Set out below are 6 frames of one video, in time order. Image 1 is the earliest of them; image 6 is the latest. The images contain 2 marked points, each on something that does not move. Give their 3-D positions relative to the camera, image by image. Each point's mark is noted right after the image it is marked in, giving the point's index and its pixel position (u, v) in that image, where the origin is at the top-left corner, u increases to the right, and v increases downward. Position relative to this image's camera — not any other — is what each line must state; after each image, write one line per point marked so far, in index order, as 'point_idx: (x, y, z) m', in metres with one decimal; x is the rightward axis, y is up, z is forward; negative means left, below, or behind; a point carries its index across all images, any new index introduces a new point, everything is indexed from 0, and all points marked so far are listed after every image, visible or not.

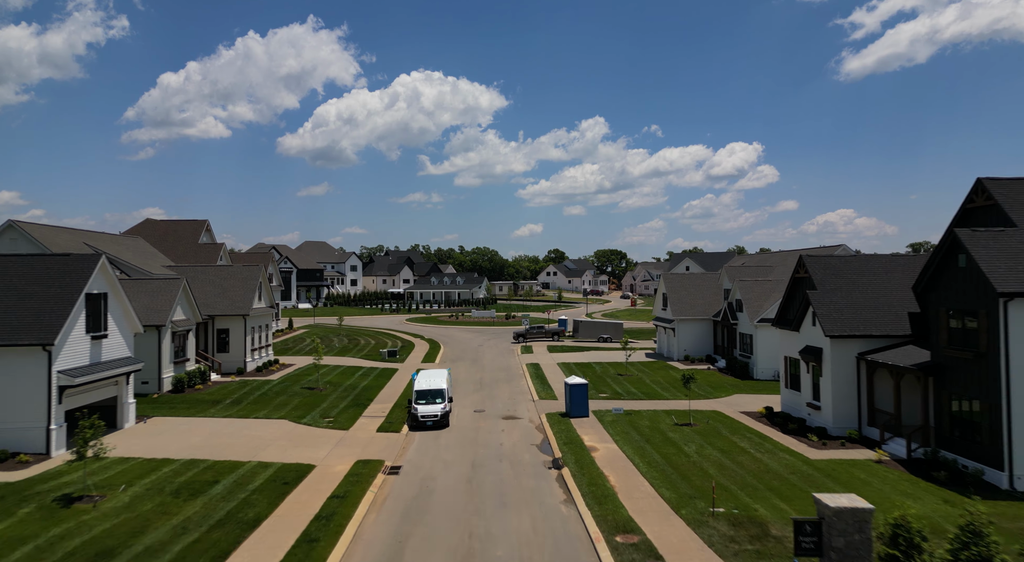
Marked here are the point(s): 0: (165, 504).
0: (-9.7, -6.2, +17.3) m
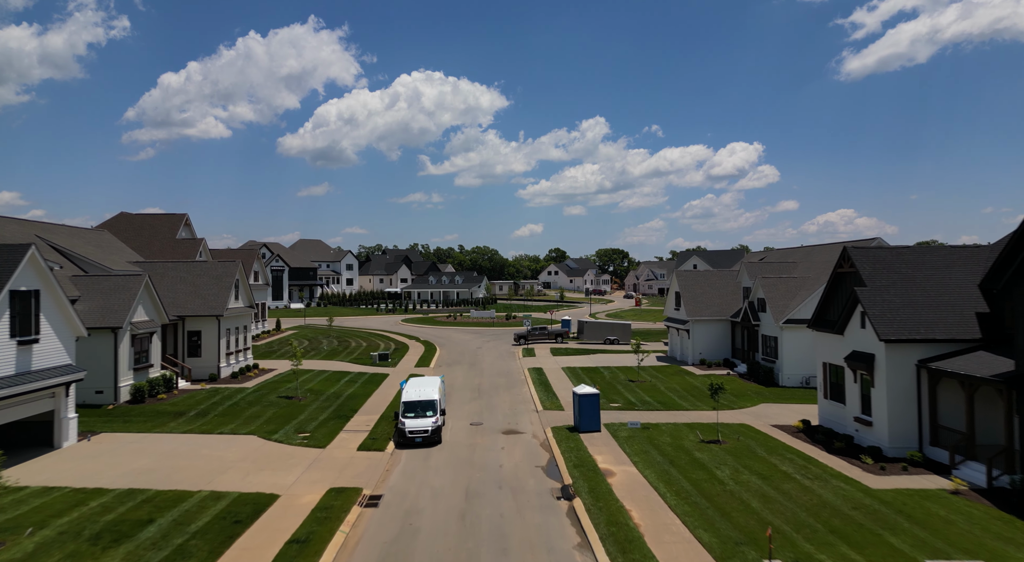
0: (-9.6, -6.0, +13.8) m
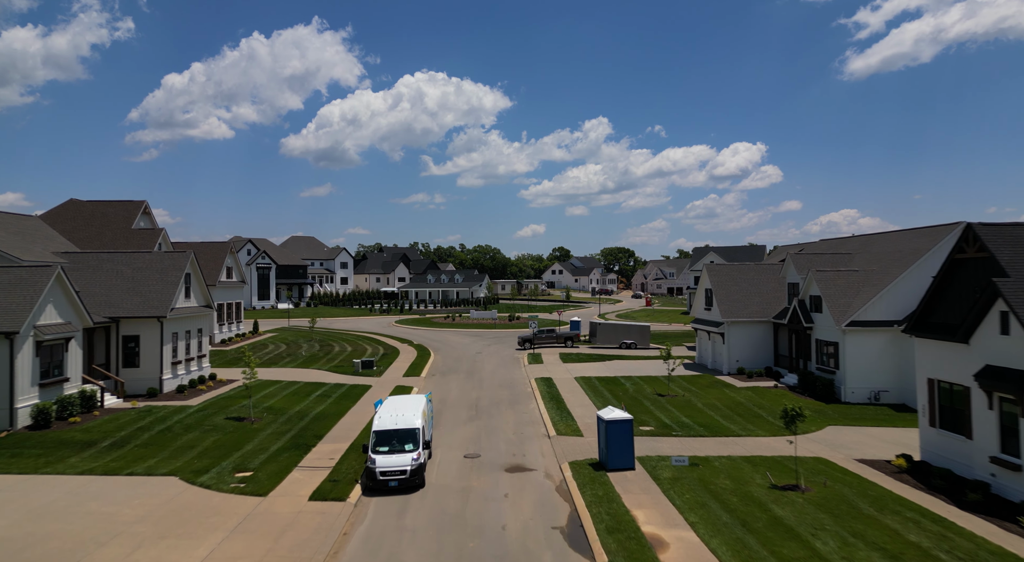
0: (-9.5, -5.7, +7.8) m
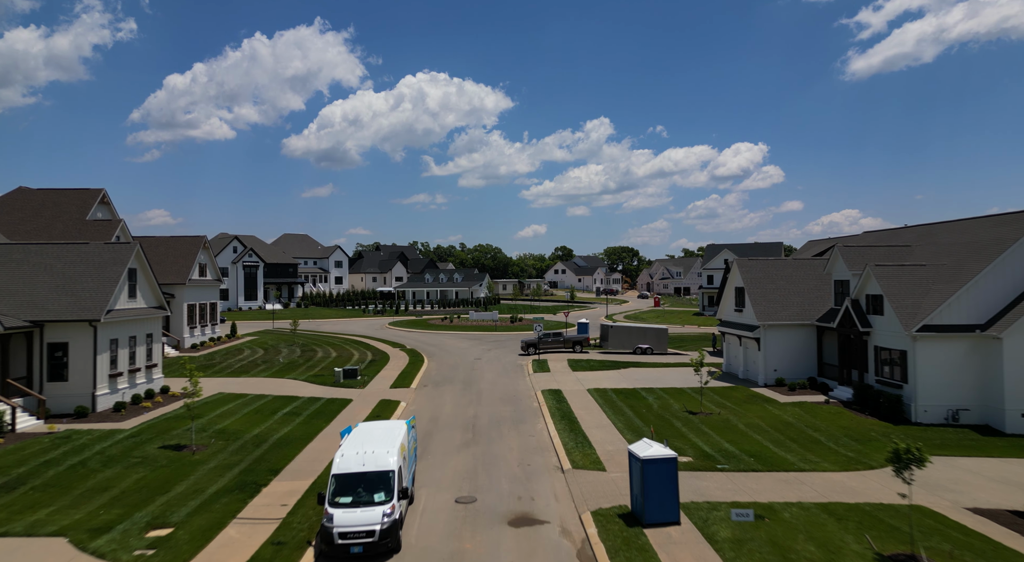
0: (-9.4, -5.6, +3.0) m
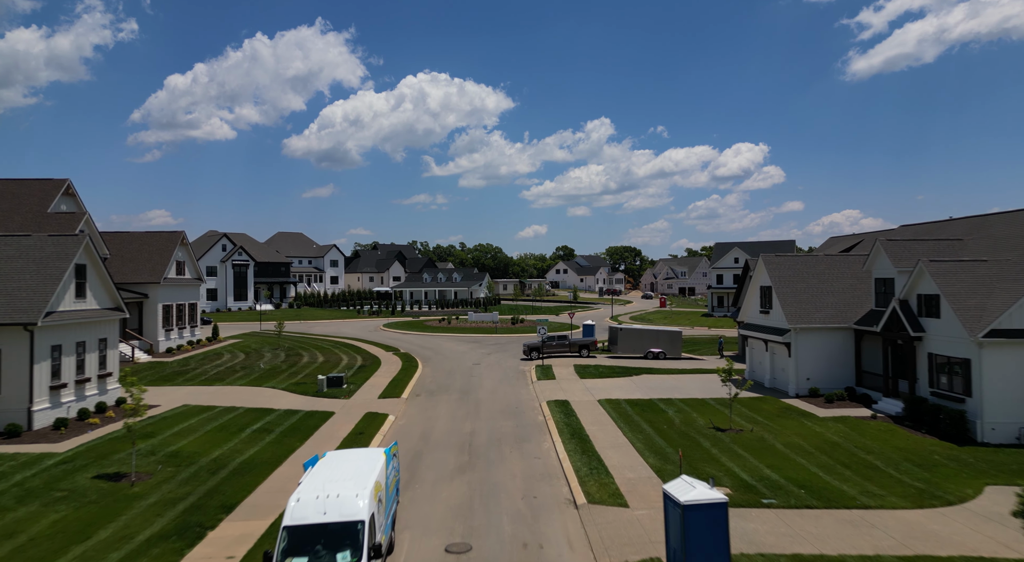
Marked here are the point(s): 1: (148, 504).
0: (-9.3, -5.5, -0.2) m
1: (-8.9, -5.4, +15.3) m
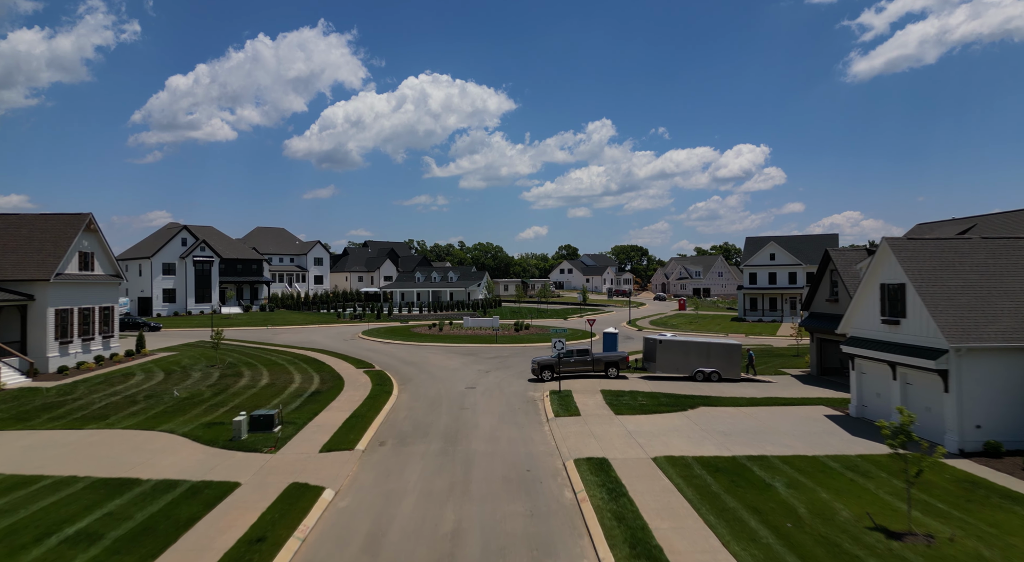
0: (-9.1, -5.3, -9.9) m
1: (-8.6, -5.2, +5.6) m
